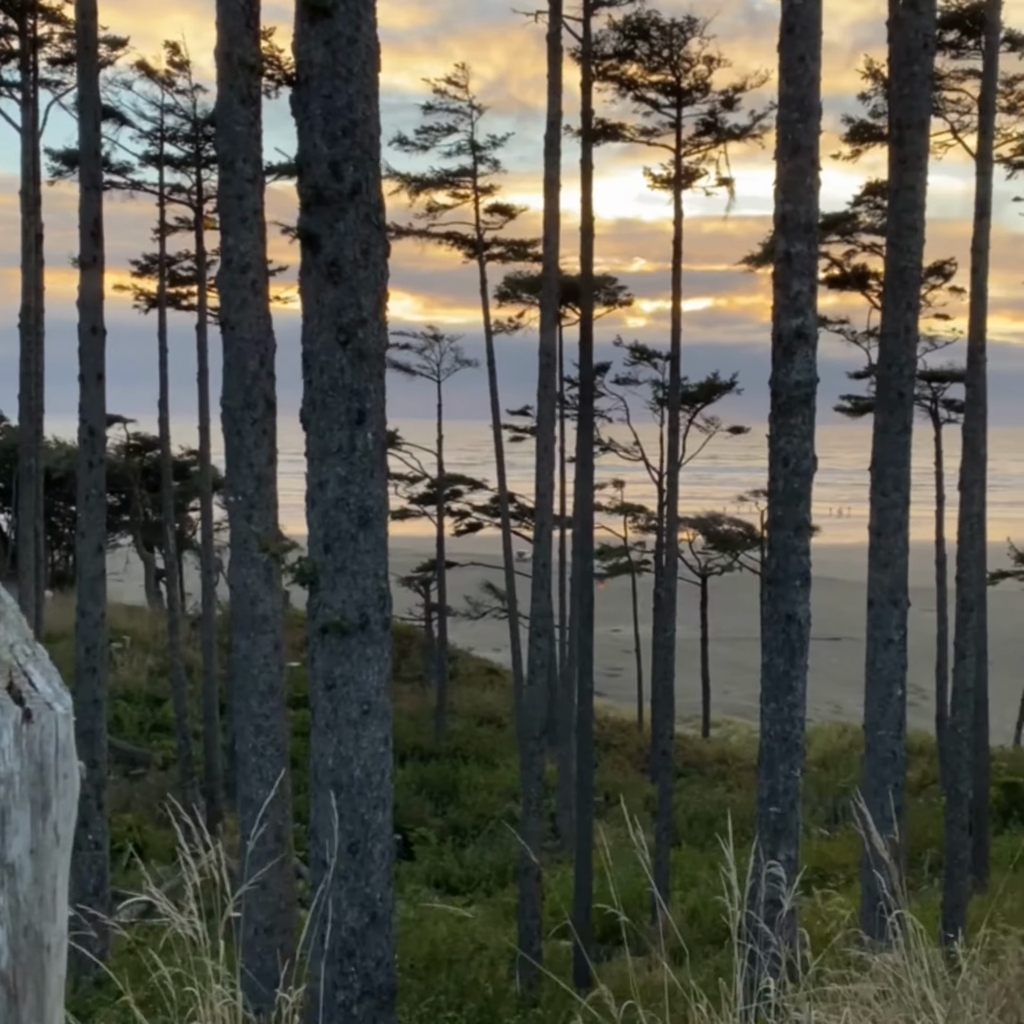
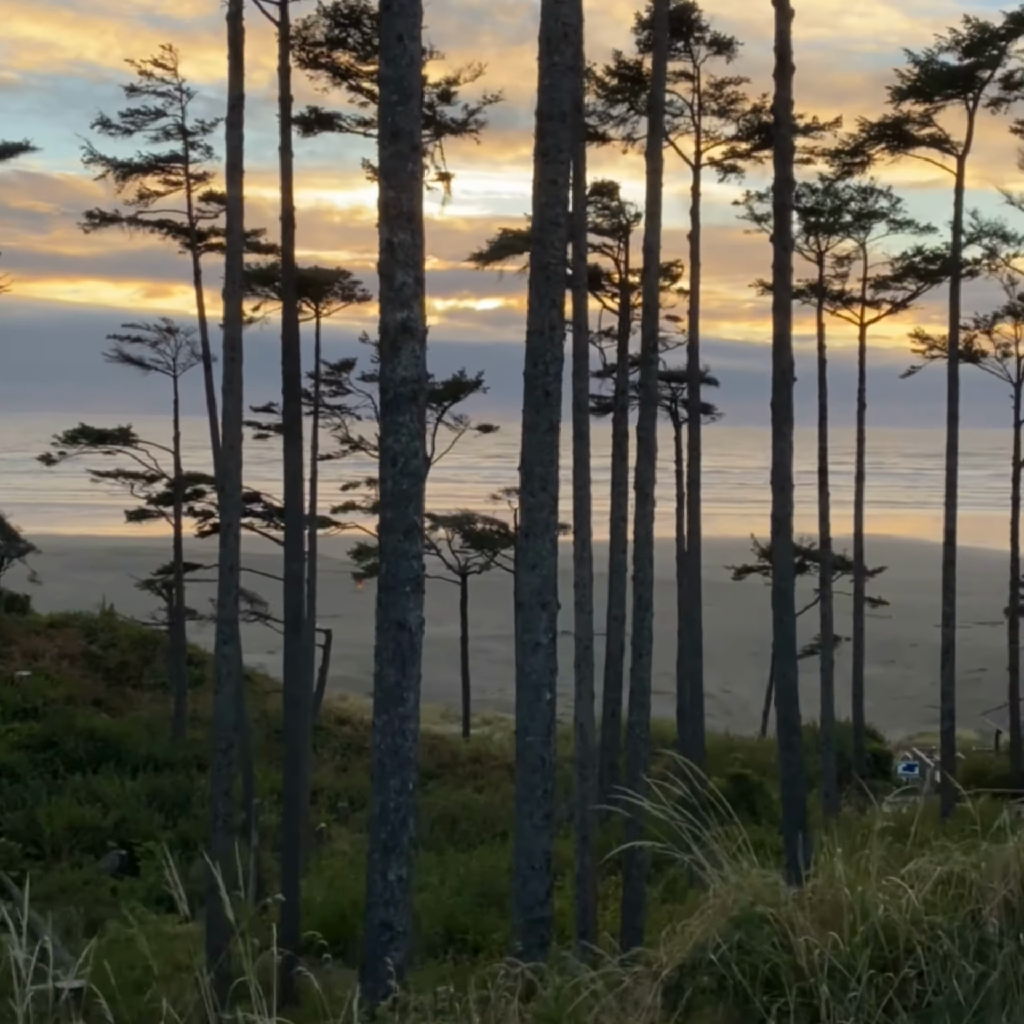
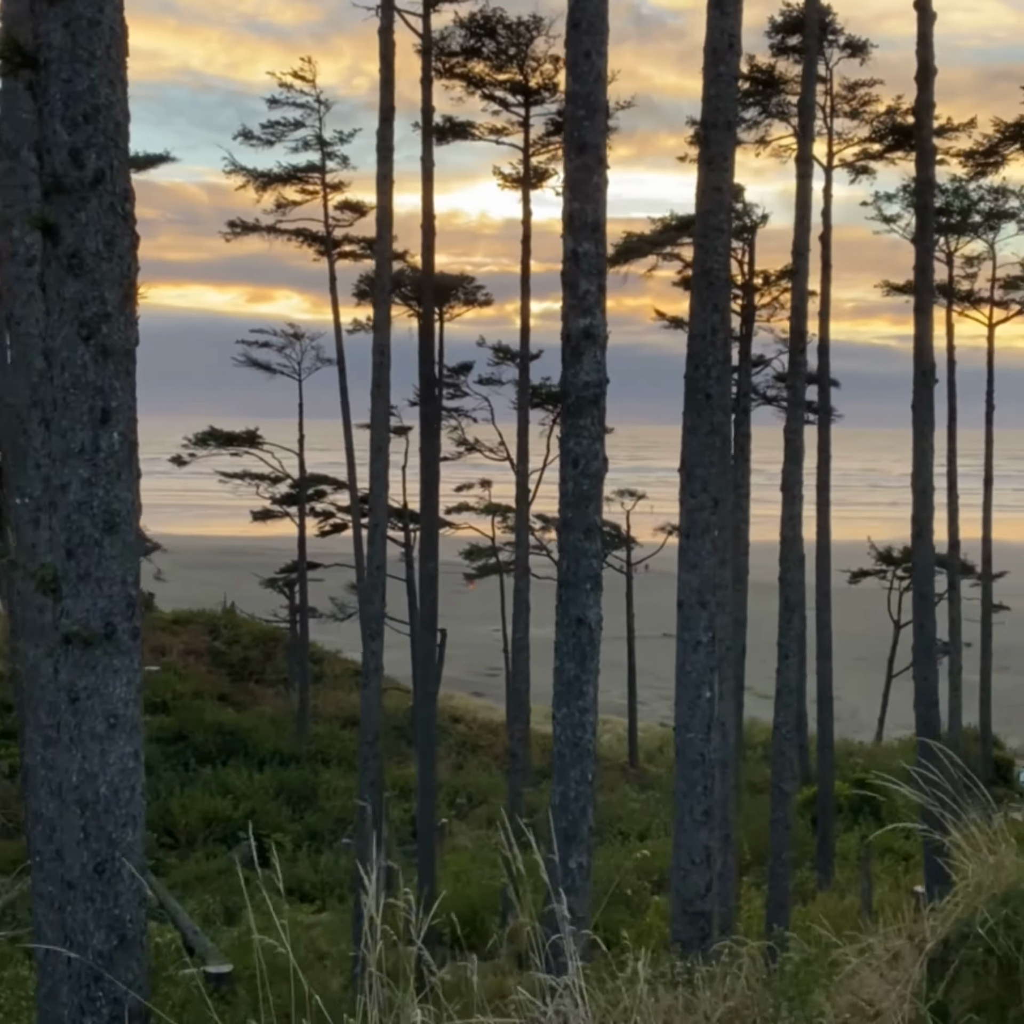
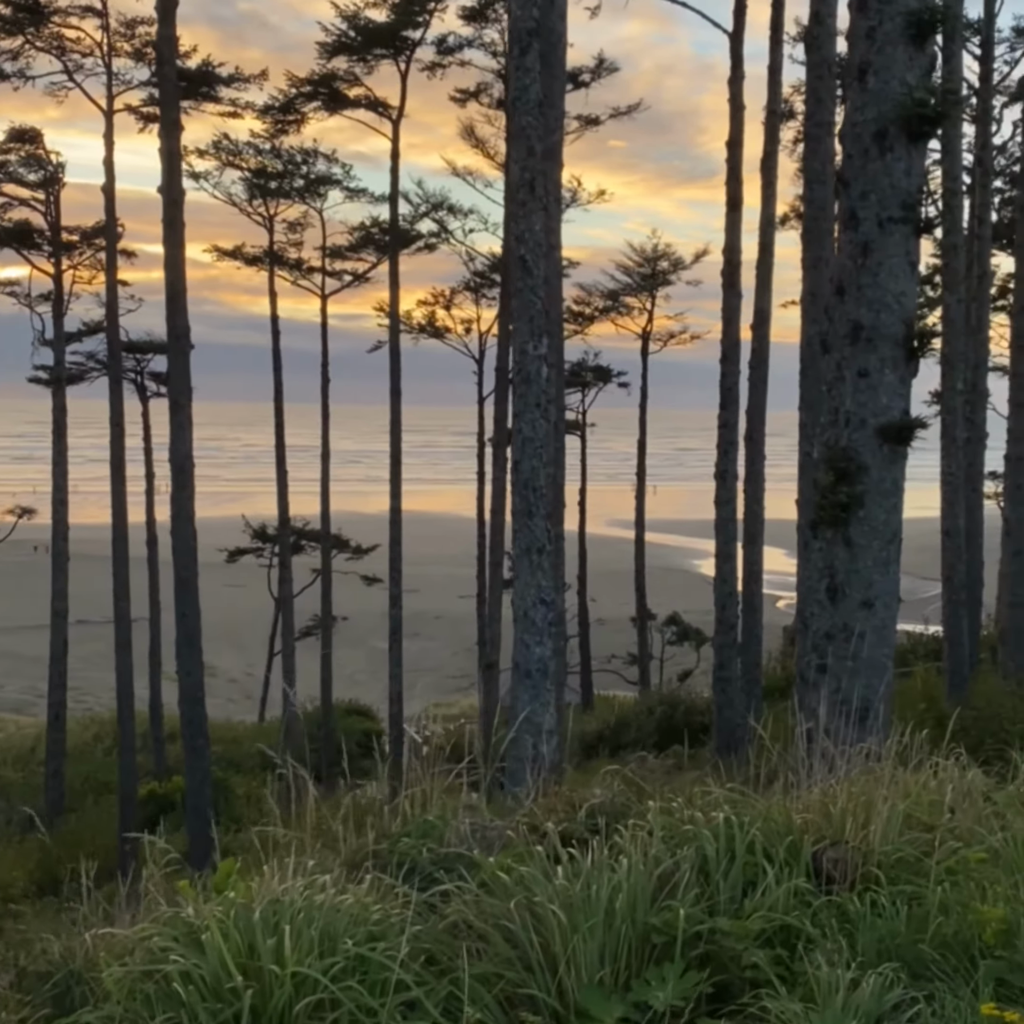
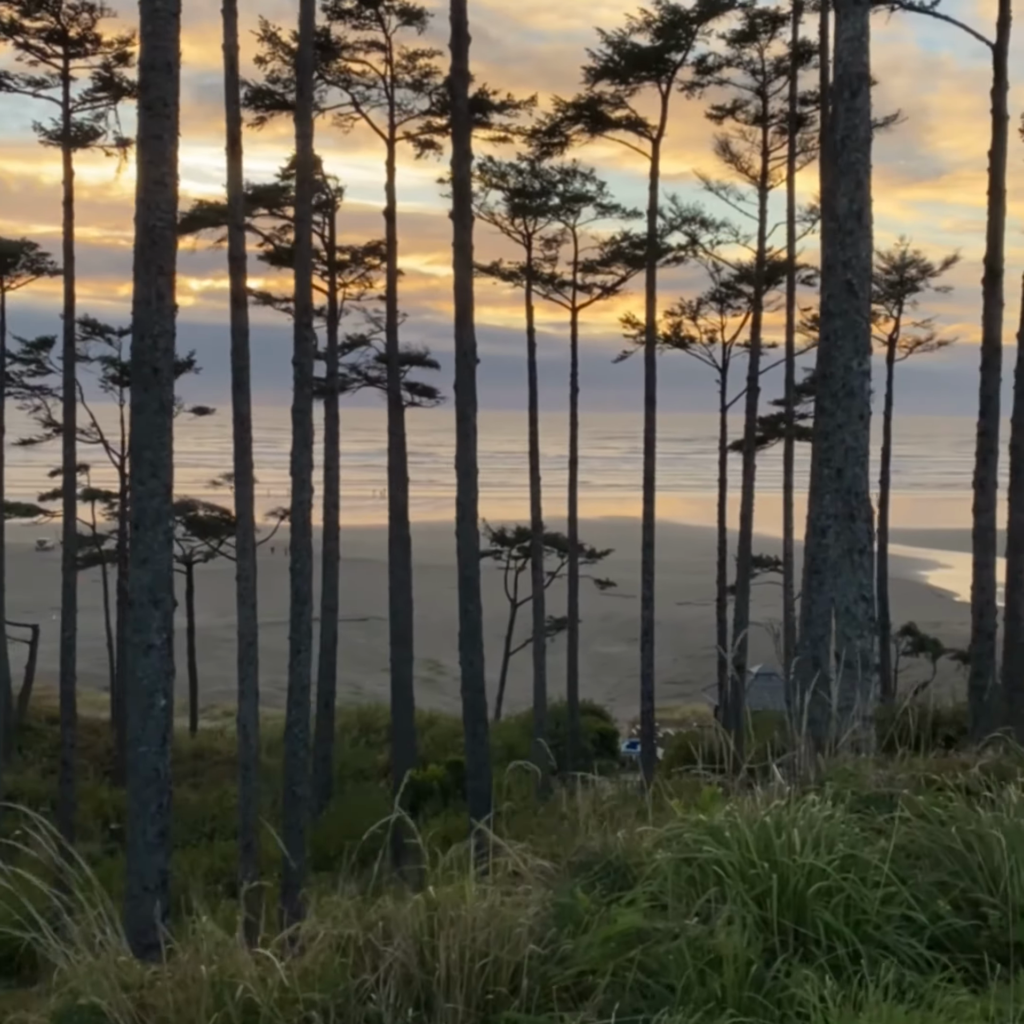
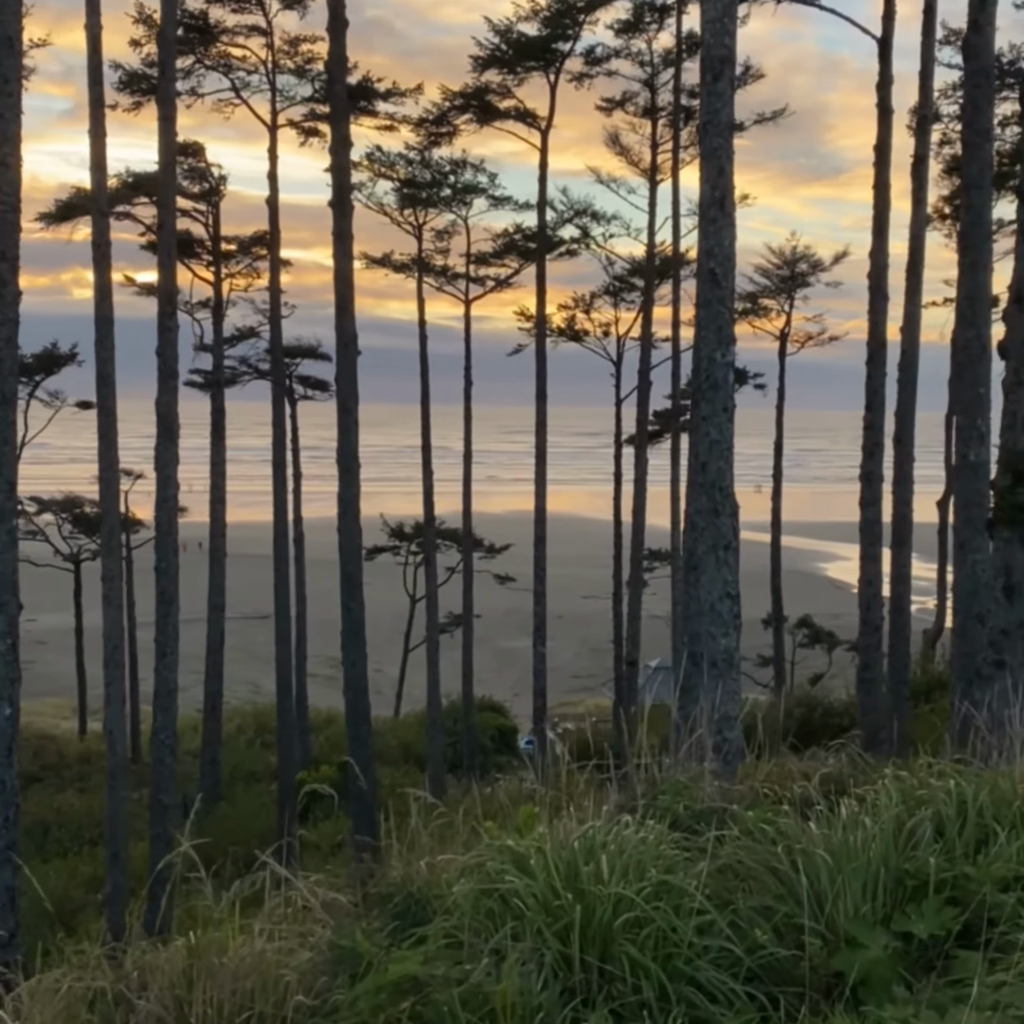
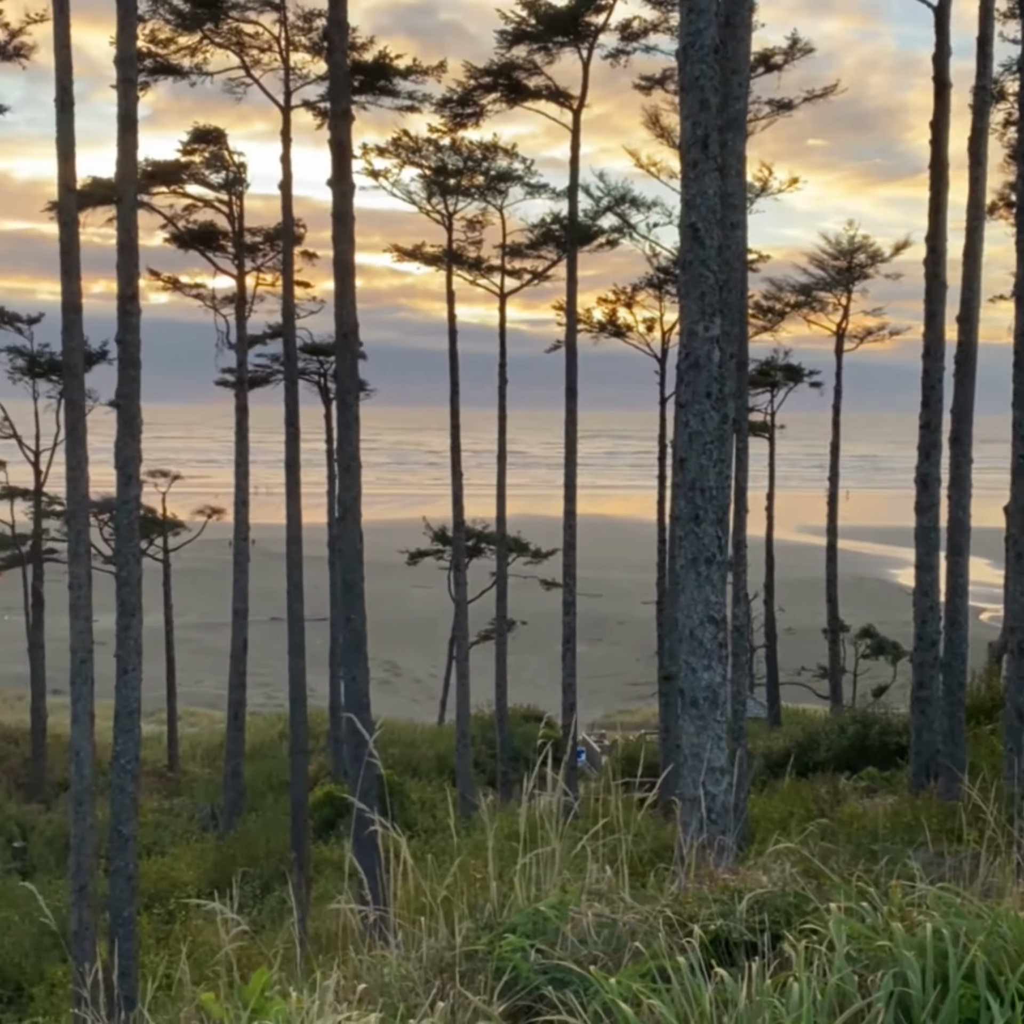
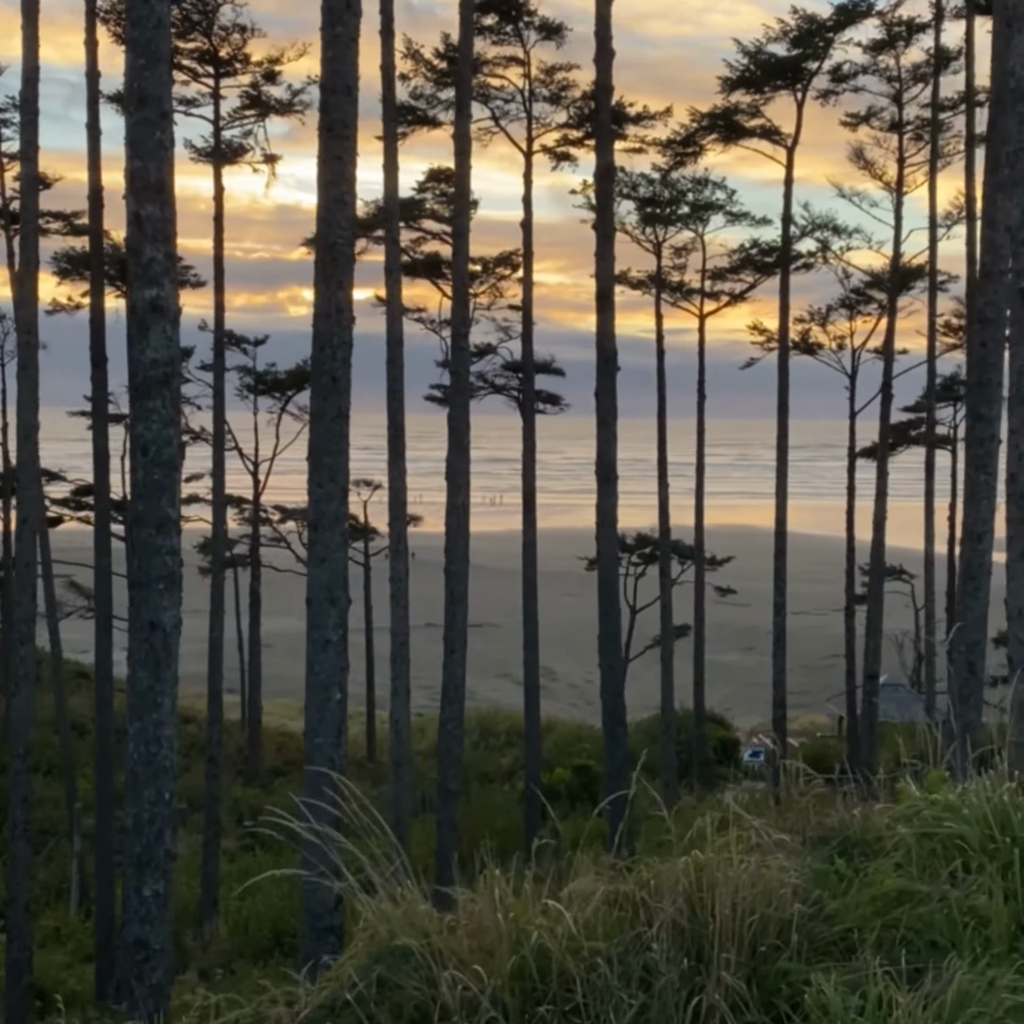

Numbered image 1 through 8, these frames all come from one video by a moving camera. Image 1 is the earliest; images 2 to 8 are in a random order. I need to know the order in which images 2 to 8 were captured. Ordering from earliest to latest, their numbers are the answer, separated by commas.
3, 2, 8, 5, 6, 4, 7
